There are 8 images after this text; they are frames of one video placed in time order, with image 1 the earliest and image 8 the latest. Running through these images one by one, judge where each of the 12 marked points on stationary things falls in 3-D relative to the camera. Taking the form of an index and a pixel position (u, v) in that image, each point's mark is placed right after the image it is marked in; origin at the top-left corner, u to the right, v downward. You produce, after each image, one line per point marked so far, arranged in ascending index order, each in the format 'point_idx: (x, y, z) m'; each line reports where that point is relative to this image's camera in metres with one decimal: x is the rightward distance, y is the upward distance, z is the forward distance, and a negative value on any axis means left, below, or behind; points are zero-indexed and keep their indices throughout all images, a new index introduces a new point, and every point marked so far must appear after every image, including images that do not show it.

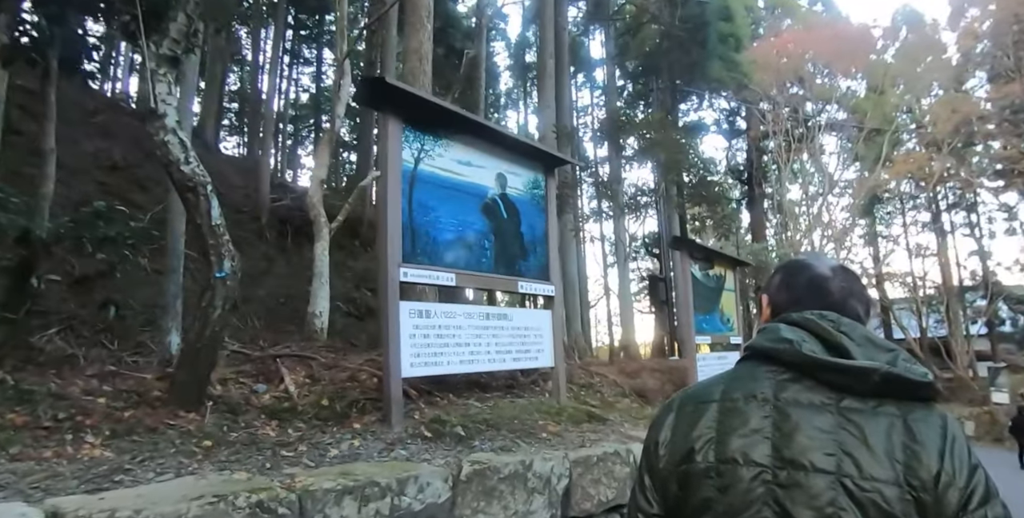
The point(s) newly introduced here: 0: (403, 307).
0: (-0.8, -0.4, +4.3) m
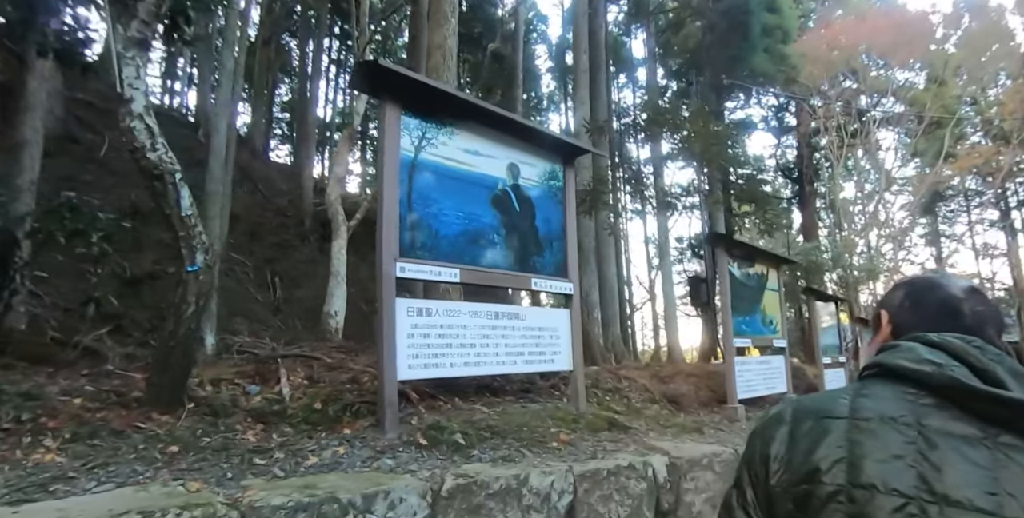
0: (-0.8, -0.3, +4.0) m
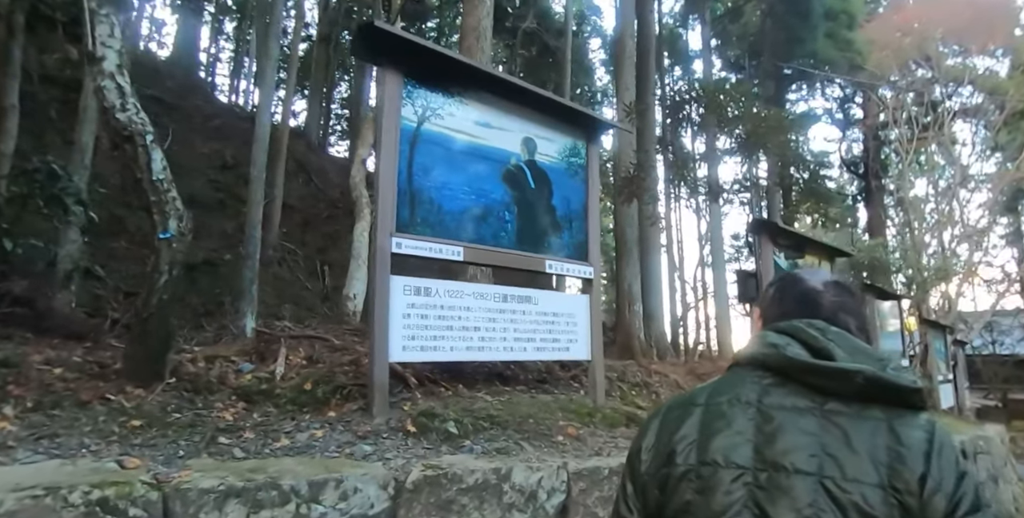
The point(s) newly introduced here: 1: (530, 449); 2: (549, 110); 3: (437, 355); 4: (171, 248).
0: (-0.8, -0.2, +3.8) m
1: (+0.1, -1.1, +3.4) m
2: (+0.3, +1.3, +4.9) m
3: (-0.5, -0.7, +3.9) m
4: (-1.9, +0.1, +3.1) m
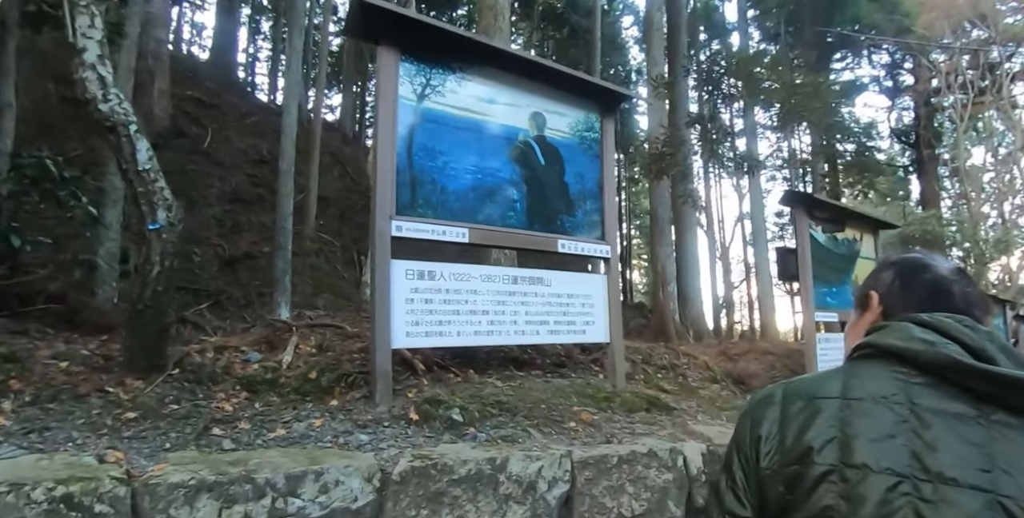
0: (-0.7, 0.0, +3.6) m
1: (+0.1, -1.0, +3.3) m
2: (+0.4, +1.5, +4.7) m
3: (-0.5, -0.5, +3.7) m
4: (-1.9, +0.1, +3.0) m
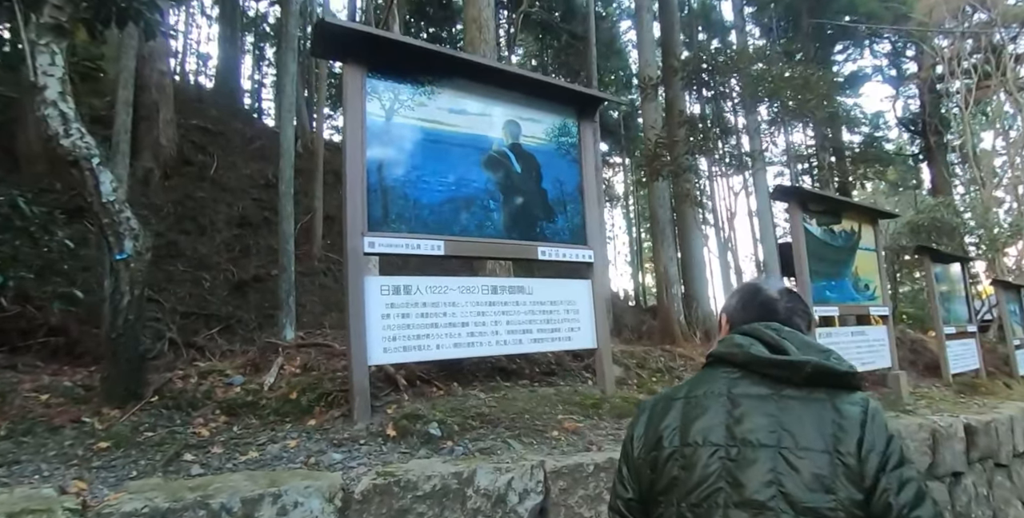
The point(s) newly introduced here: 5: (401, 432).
0: (-0.9, -0.2, +3.6) m
1: (0.0, -1.1, +3.2) m
2: (+0.2, +1.4, +4.7) m
3: (-0.6, -0.6, +3.7) m
4: (-2.1, 0.0, +3.1) m
5: (-0.6, -1.0, +3.3) m
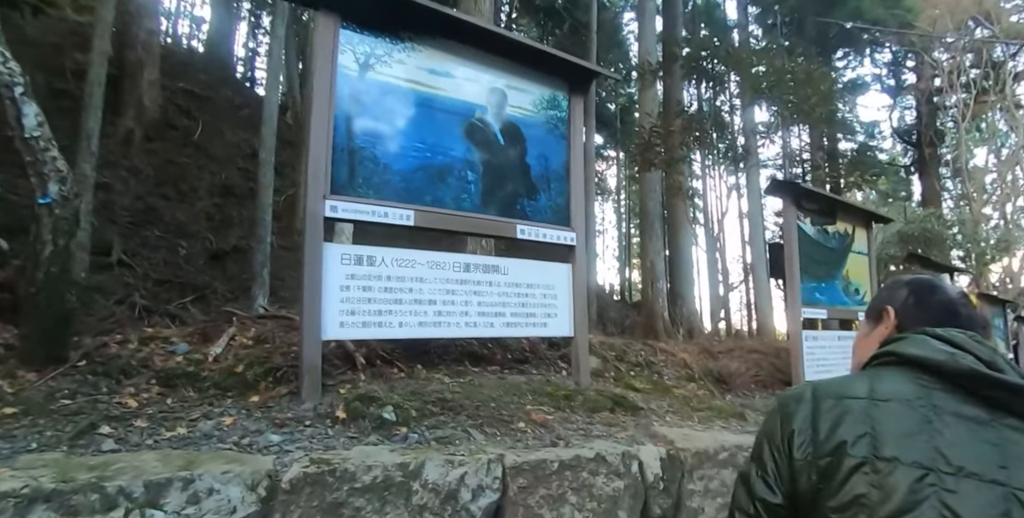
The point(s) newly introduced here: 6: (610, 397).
0: (-1.1, 0.0, +3.3) m
1: (-0.2, -0.9, +3.0) m
2: (+0.1, +1.6, +4.4) m
3: (-0.8, -0.4, +3.4) m
4: (-2.2, +0.2, +2.7) m
5: (-0.8, -0.8, +3.0) m
6: (+0.7, -1.0, +4.2) m
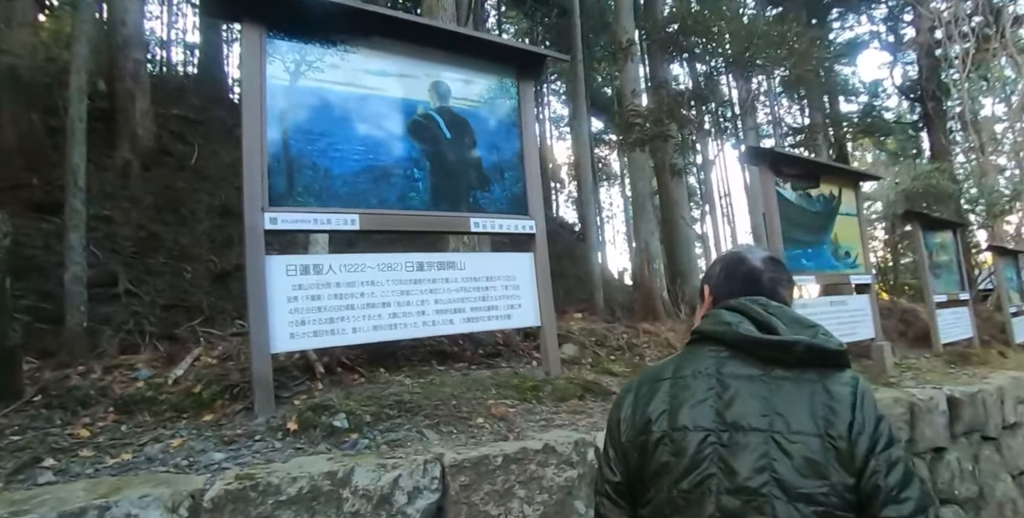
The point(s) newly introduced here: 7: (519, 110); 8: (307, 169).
0: (-1.4, 0.0, +3.3) m
1: (-0.4, -0.9, +3.0) m
2: (-0.4, +1.6, +4.4) m
3: (-1.1, -0.5, +3.4) m
4: (-2.5, 0.0, +2.8) m
5: (-1.1, -0.9, +3.0) m
6: (+0.5, -0.9, +4.2) m
7: (+0.1, +1.2, +4.6) m
8: (-1.3, +0.6, +3.6) m
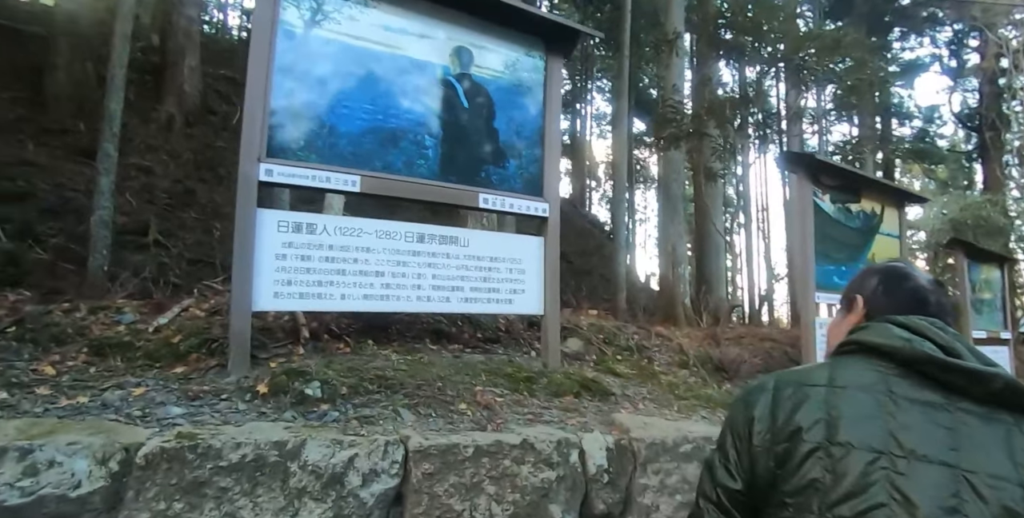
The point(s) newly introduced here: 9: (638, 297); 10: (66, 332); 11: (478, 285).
0: (-1.4, +0.2, +3.2) m
1: (-0.5, -0.8, +2.8) m
2: (-0.1, +1.7, +4.1) m
3: (-1.1, -0.3, +3.3) m
4: (-2.5, +0.4, +2.7) m
5: (-1.2, -0.7, +2.8) m
6: (+0.5, -0.9, +4.0) m
7: (+0.3, +1.3, +4.3) m
8: (-1.2, +0.8, +3.4) m
9: (+2.8, -0.9, +13.1) m
10: (-2.5, -0.4, +3.2) m
11: (-0.2, -0.2, +3.9) m
